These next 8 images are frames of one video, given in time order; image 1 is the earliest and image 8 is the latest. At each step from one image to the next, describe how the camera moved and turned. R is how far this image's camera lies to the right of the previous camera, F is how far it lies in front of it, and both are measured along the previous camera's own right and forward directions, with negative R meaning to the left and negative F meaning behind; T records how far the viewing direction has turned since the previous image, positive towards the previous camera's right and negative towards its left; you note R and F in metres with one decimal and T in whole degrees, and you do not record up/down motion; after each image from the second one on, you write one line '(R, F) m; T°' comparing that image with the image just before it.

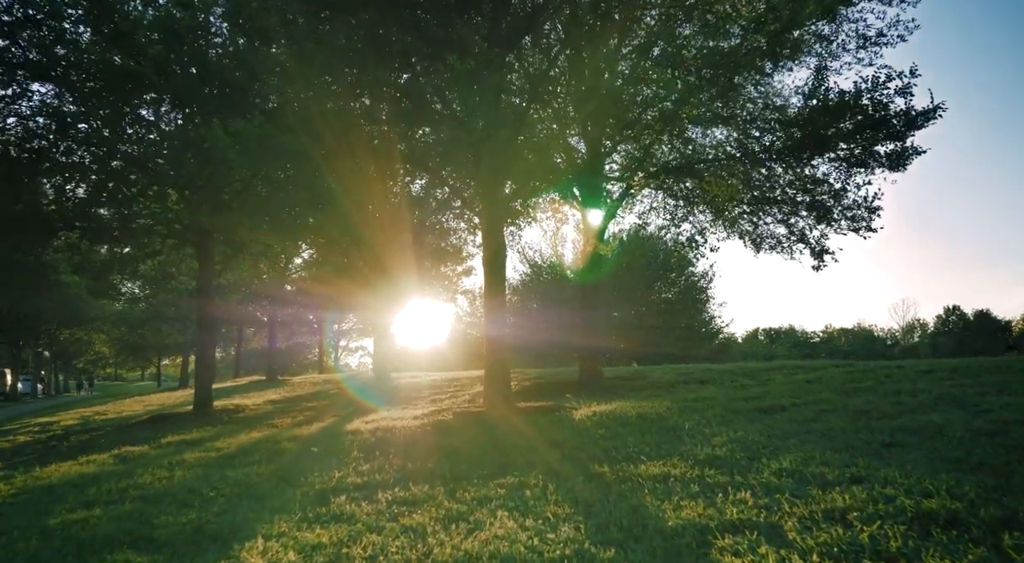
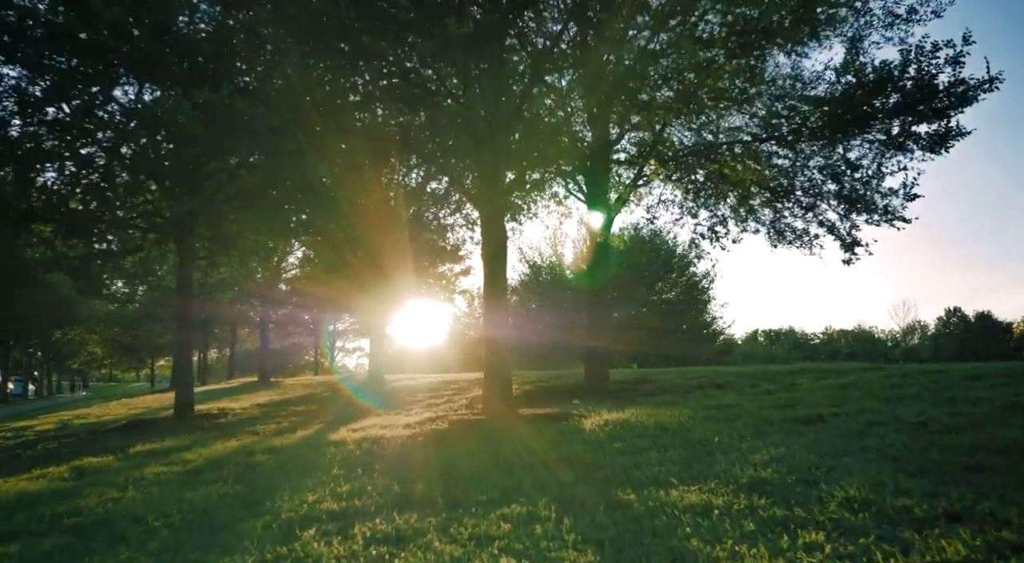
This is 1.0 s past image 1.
(-0.1, +1.3) m; 0°
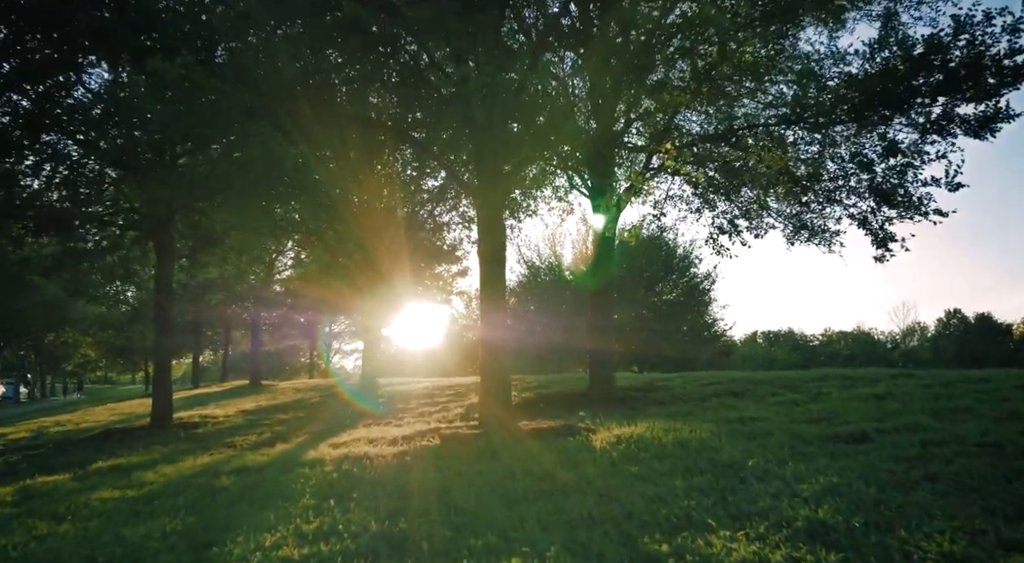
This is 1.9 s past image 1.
(0.0, +1.2) m; 0°
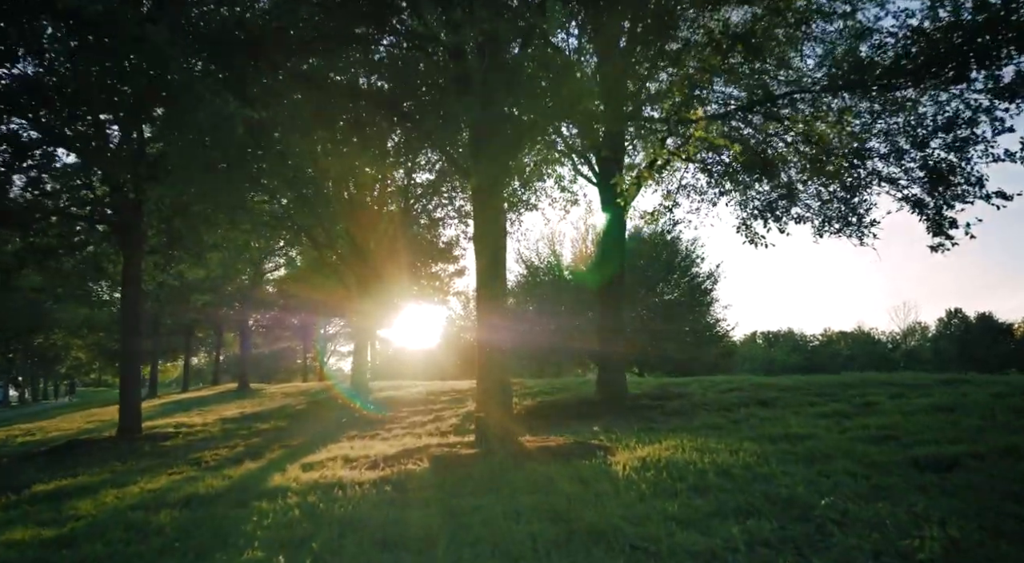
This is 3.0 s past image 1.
(-0.1, +1.7) m; 0°
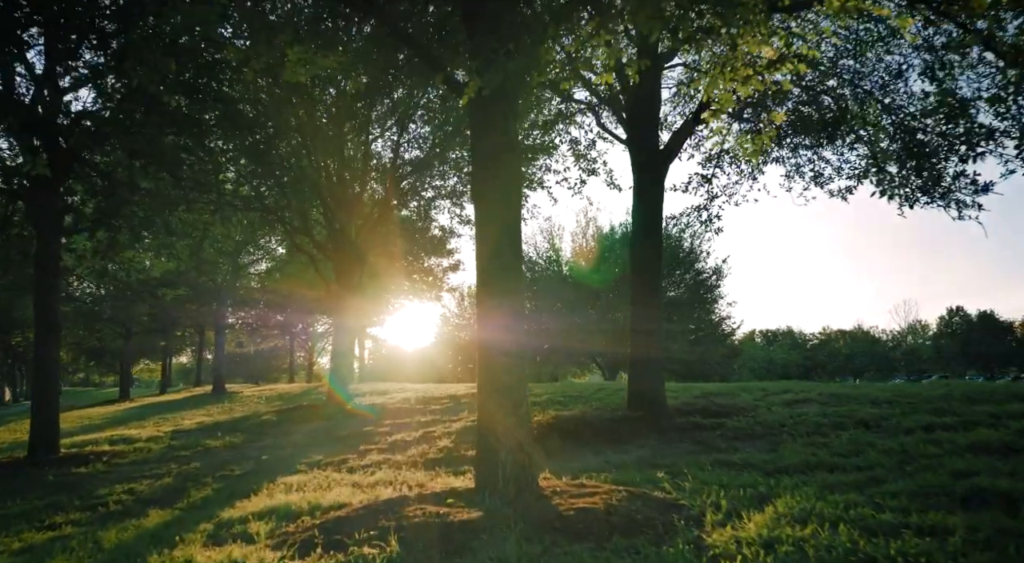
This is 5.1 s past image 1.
(-0.2, +3.4) m; 0°
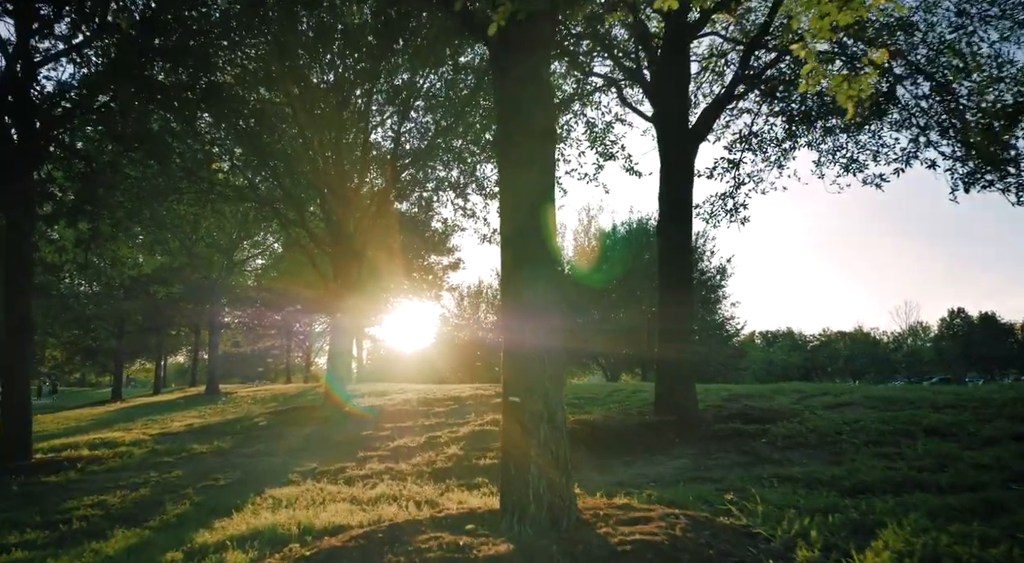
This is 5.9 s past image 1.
(-0.3, +1.2) m; 0°
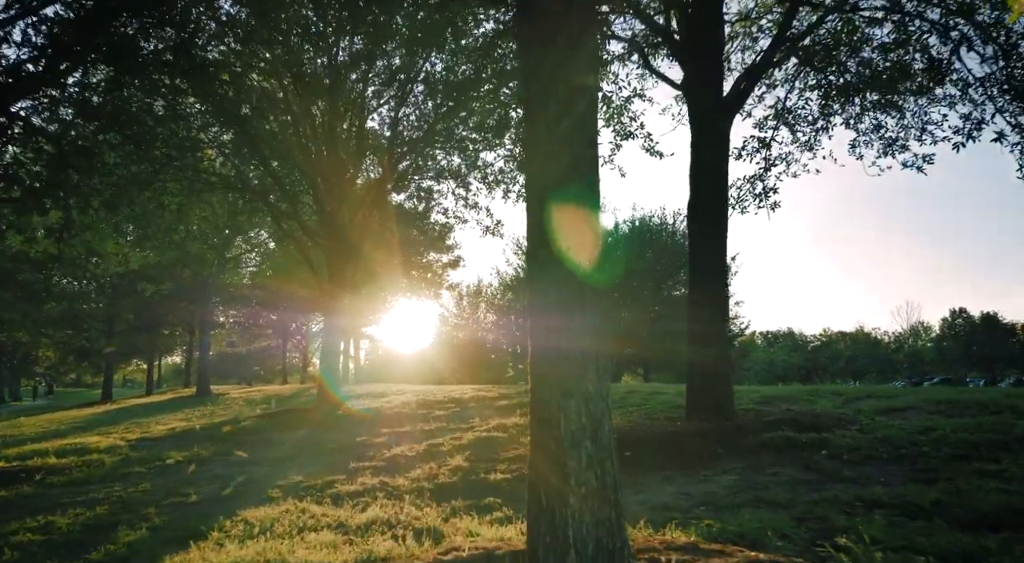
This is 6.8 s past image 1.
(-0.2, +1.4) m; 0°
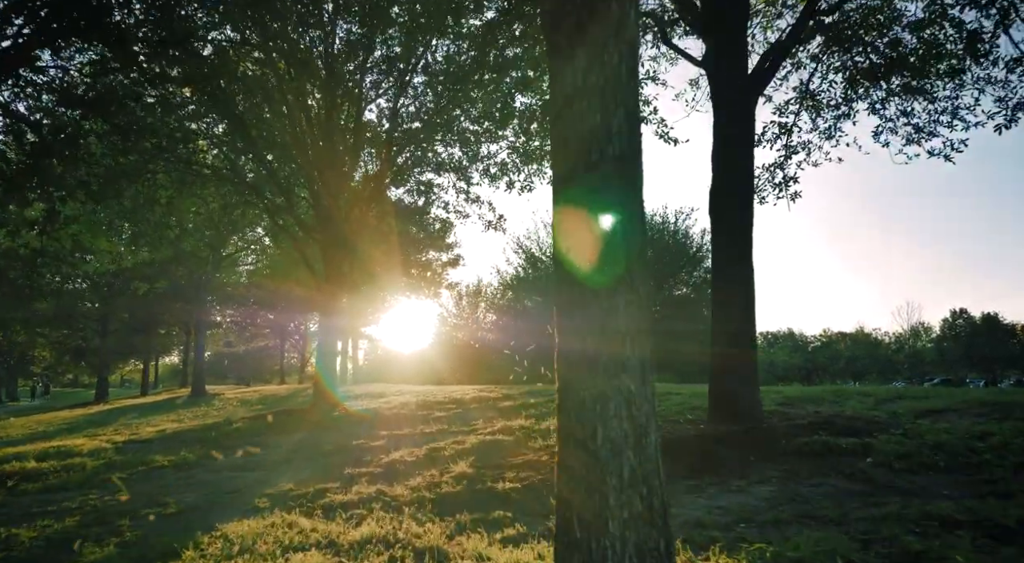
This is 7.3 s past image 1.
(-0.1, +0.8) m; 0°
